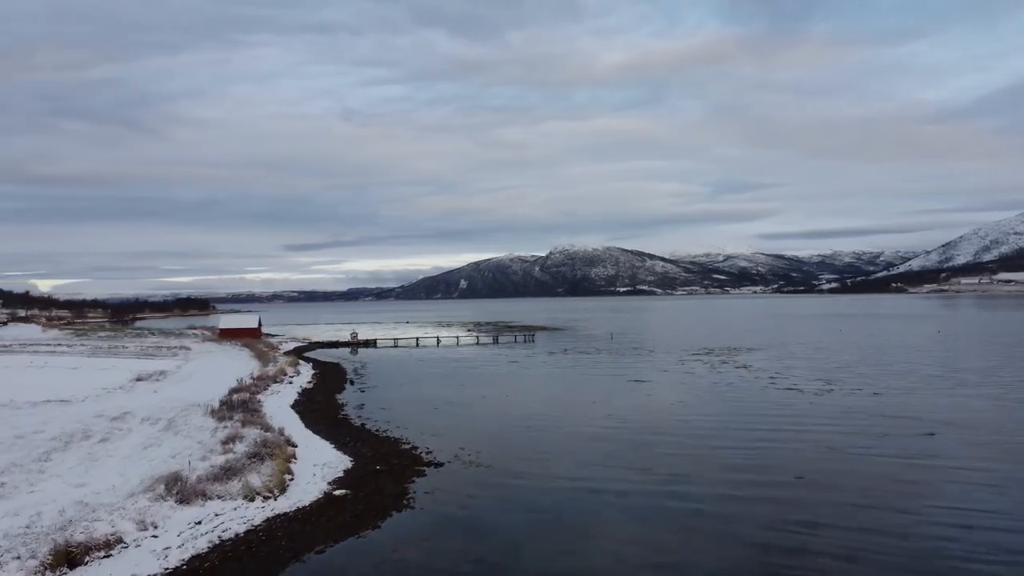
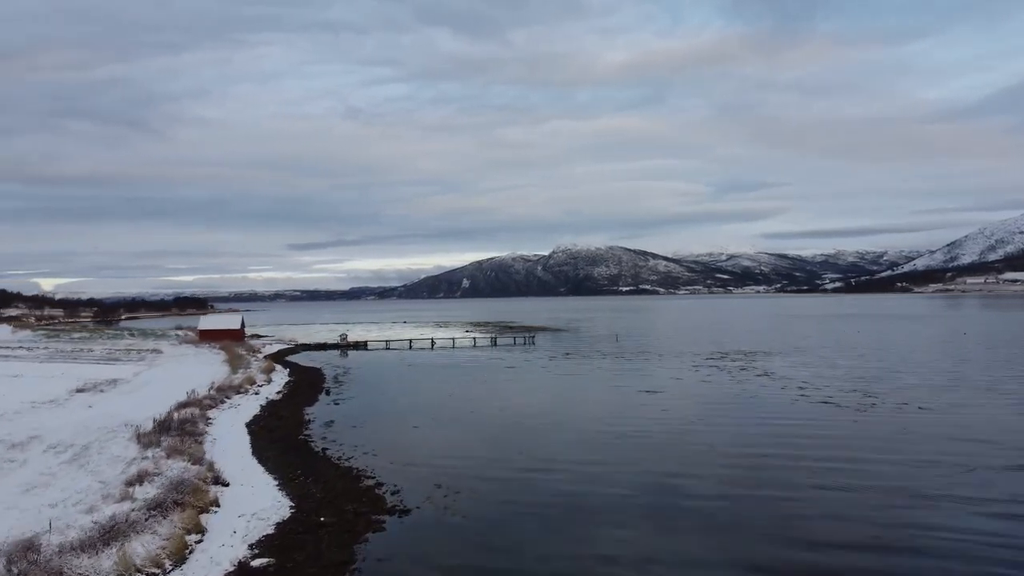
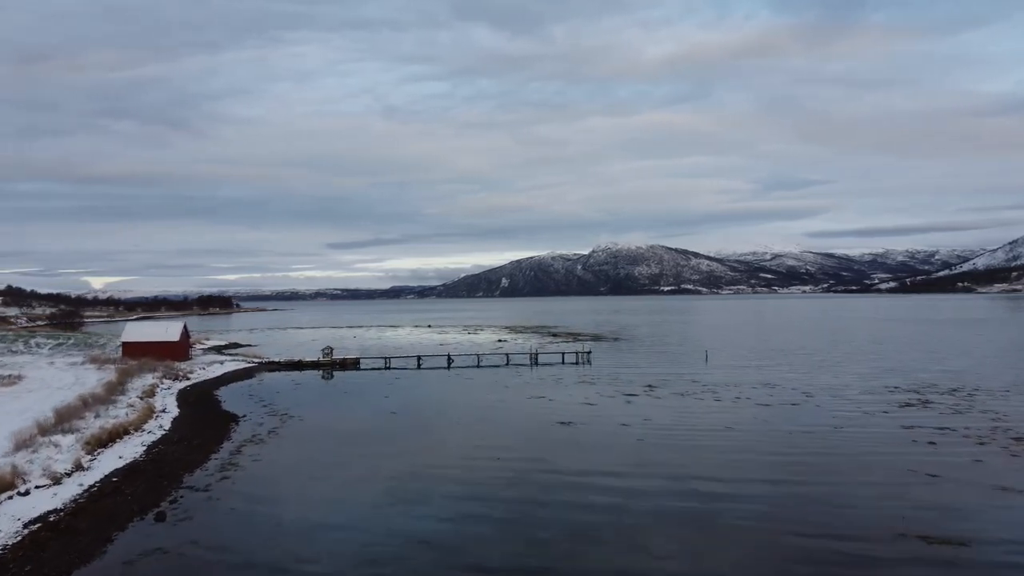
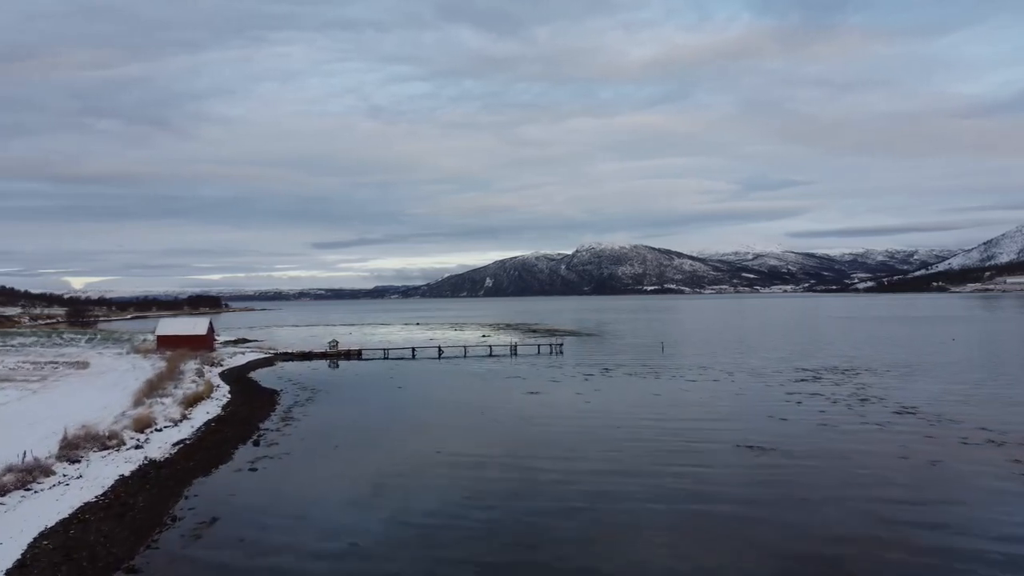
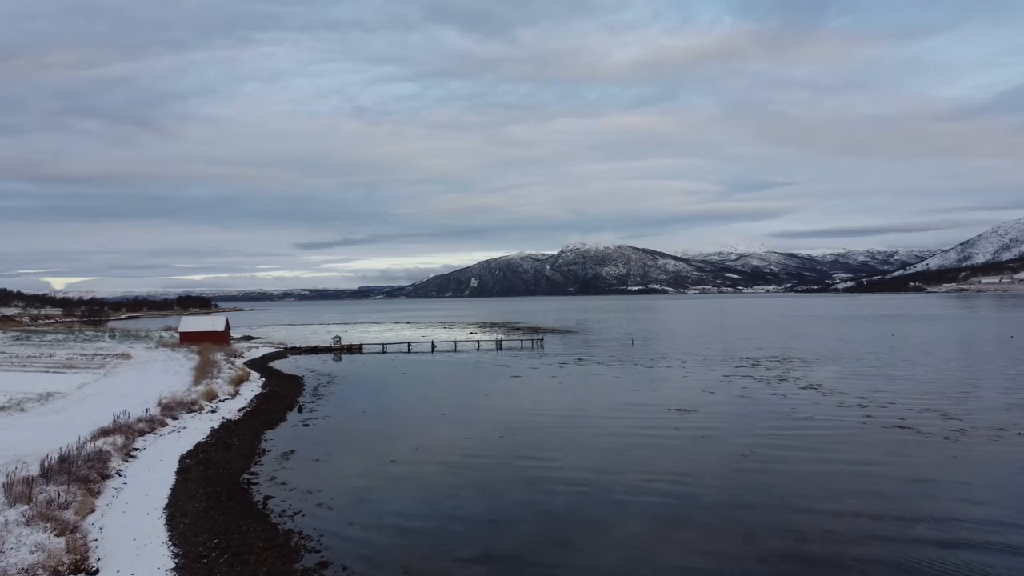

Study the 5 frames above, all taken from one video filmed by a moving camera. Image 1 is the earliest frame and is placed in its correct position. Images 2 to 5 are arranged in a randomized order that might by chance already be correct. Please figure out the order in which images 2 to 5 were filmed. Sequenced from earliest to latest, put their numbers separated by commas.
2, 5, 4, 3
